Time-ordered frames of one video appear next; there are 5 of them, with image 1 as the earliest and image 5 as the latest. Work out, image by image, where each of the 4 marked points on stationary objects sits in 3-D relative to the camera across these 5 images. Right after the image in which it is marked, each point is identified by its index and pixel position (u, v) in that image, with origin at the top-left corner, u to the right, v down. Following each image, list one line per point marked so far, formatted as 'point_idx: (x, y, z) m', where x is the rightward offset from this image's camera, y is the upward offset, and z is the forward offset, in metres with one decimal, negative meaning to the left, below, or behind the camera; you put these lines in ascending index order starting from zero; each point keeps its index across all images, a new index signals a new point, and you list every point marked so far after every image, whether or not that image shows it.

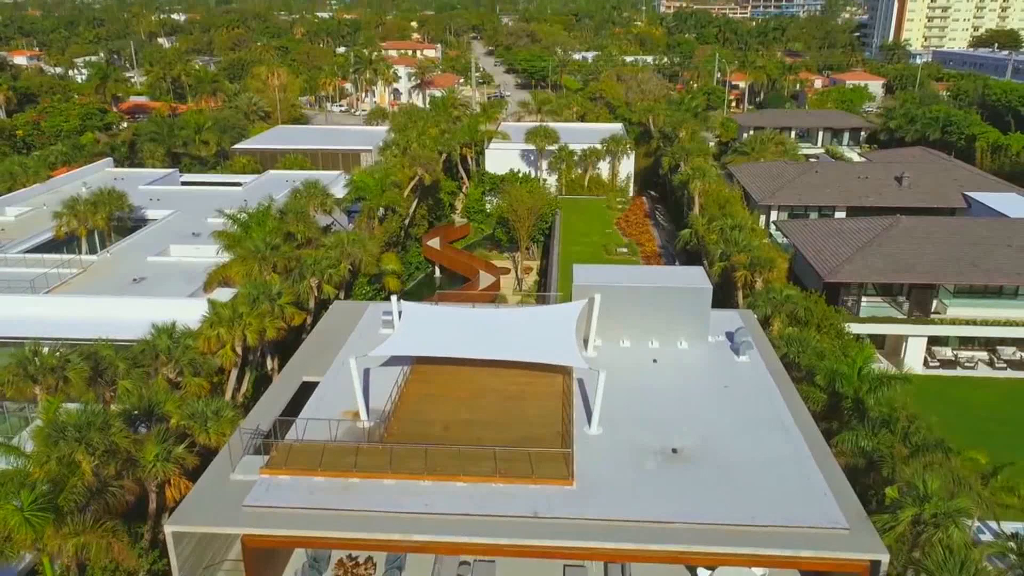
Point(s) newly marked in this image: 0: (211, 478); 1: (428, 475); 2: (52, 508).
0: (-6.4, -4.0, +18.1) m
1: (-1.8, -3.9, +17.8) m
2: (-8.6, -4.0, +15.9) m
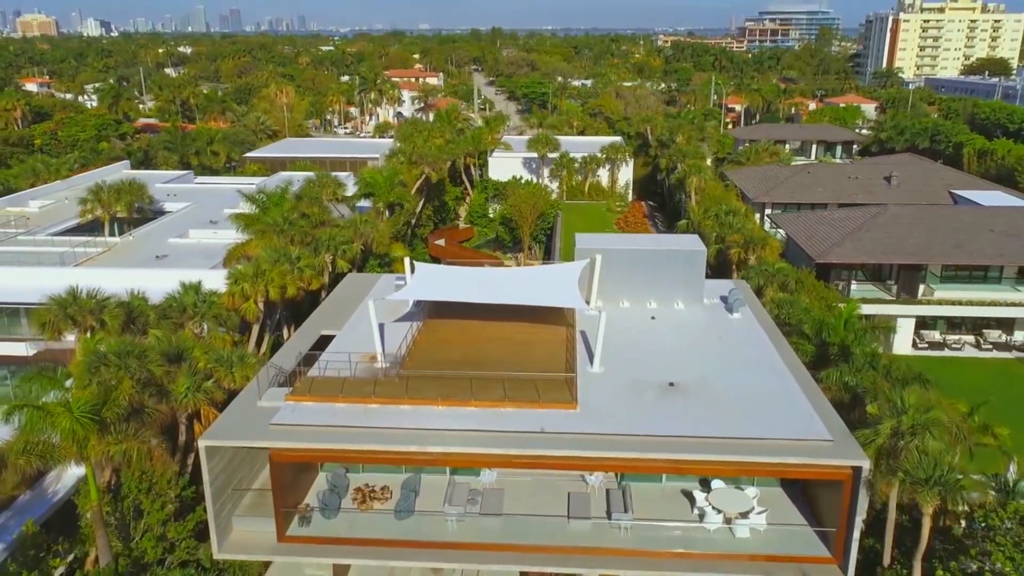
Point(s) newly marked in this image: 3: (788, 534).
0: (-6.2, -2.6, +19.4) m
1: (-1.6, -2.5, +19.2) m
2: (-8.4, -2.6, +17.2) m
3: (+6.1, -5.4, +18.7) m
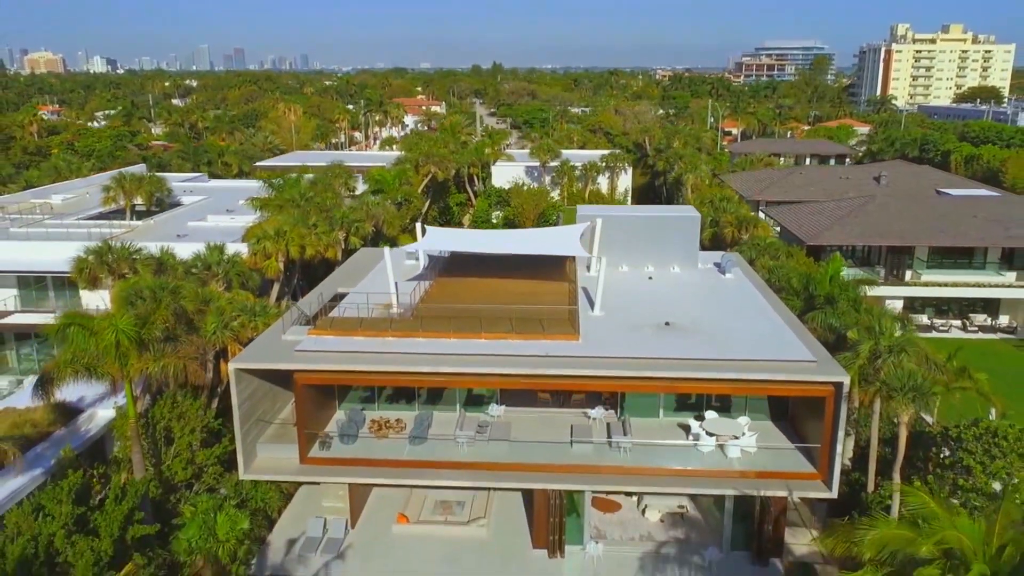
0: (-6.0, -1.2, +20.8) m
1: (-1.4, -1.1, +20.6) m
2: (-8.2, -1.1, +18.7) m
3: (+6.2, -4.0, +20.0) m
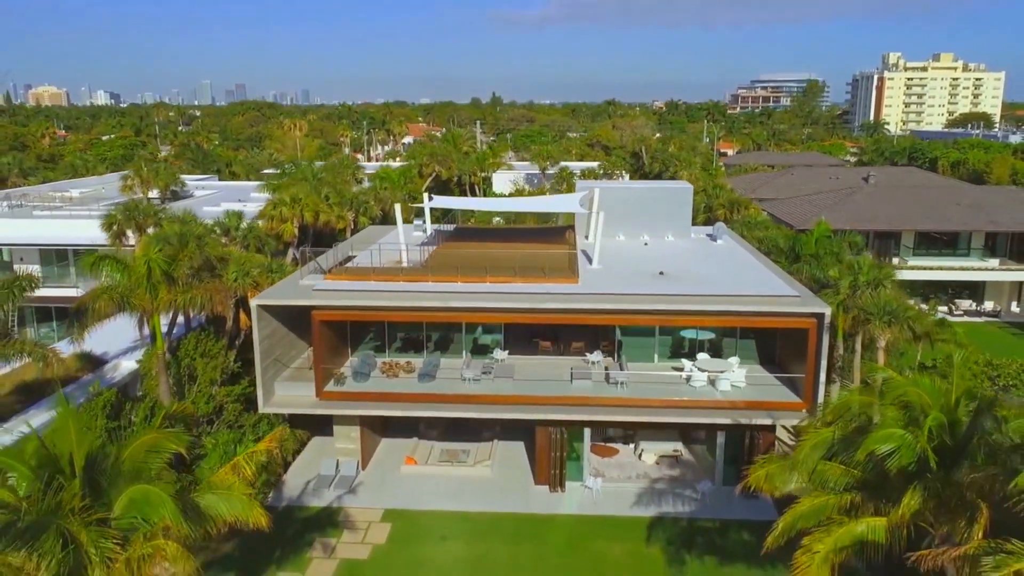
0: (-5.9, +0.1, +22.2) m
1: (-1.3, +0.3, +22.0) m
2: (-8.1, +0.4, +20.1) m
3: (+6.3, -2.6, +21.3) m
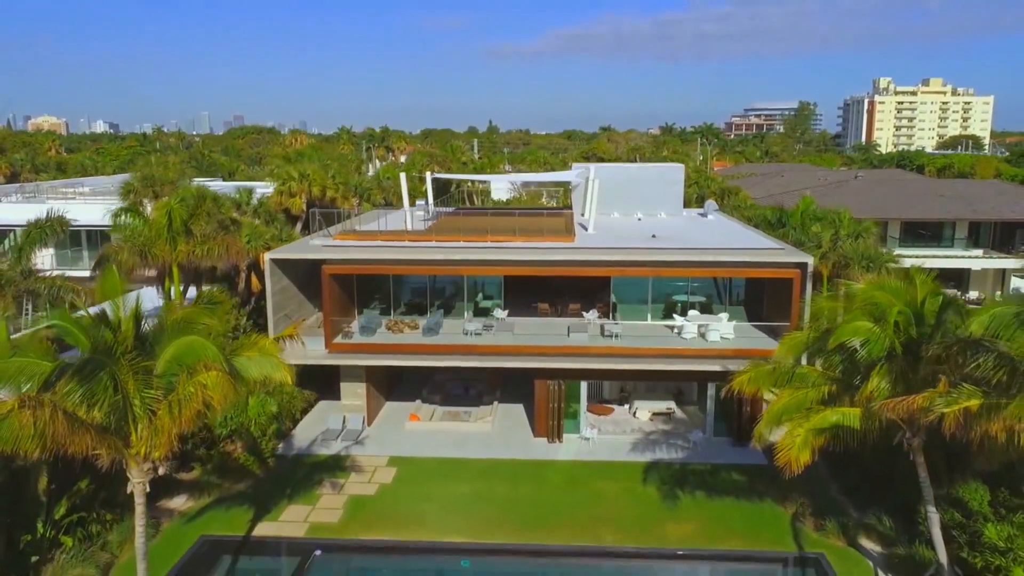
0: (-5.9, +1.2, +23.3) m
1: (-1.4, +1.4, +23.2) m
2: (-8.1, +1.5, +21.2) m
3: (+6.3, -1.4, +22.4) m
